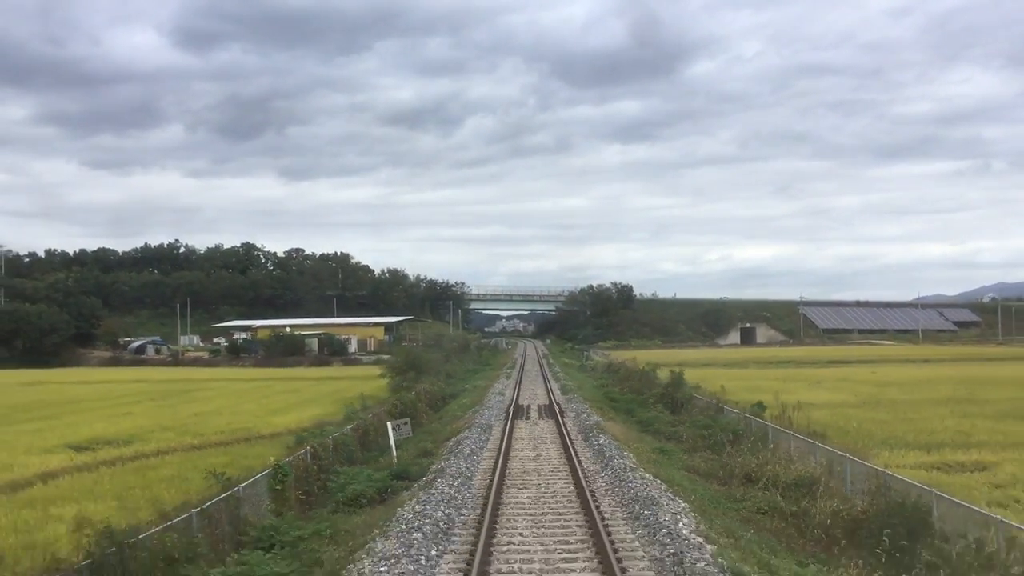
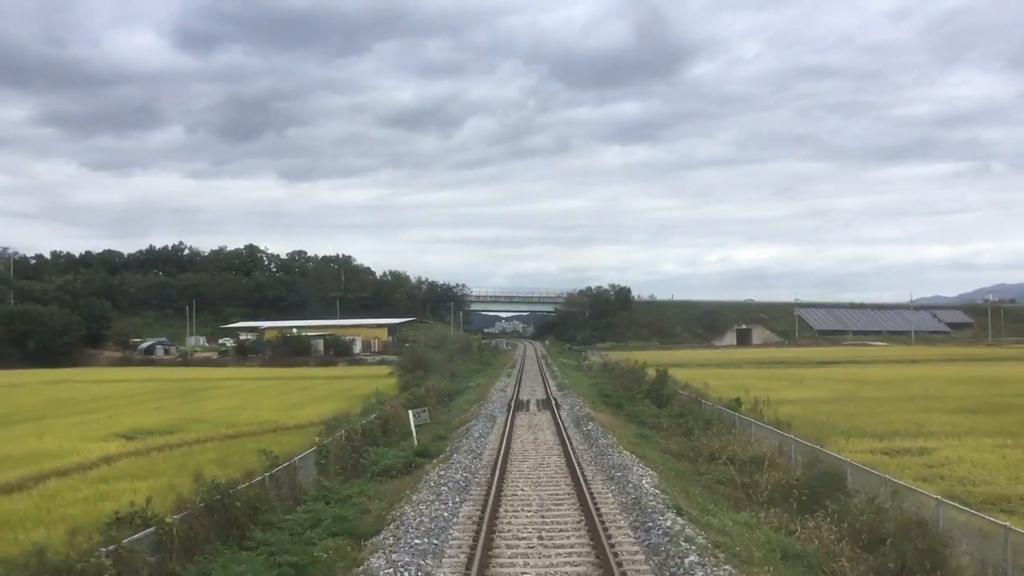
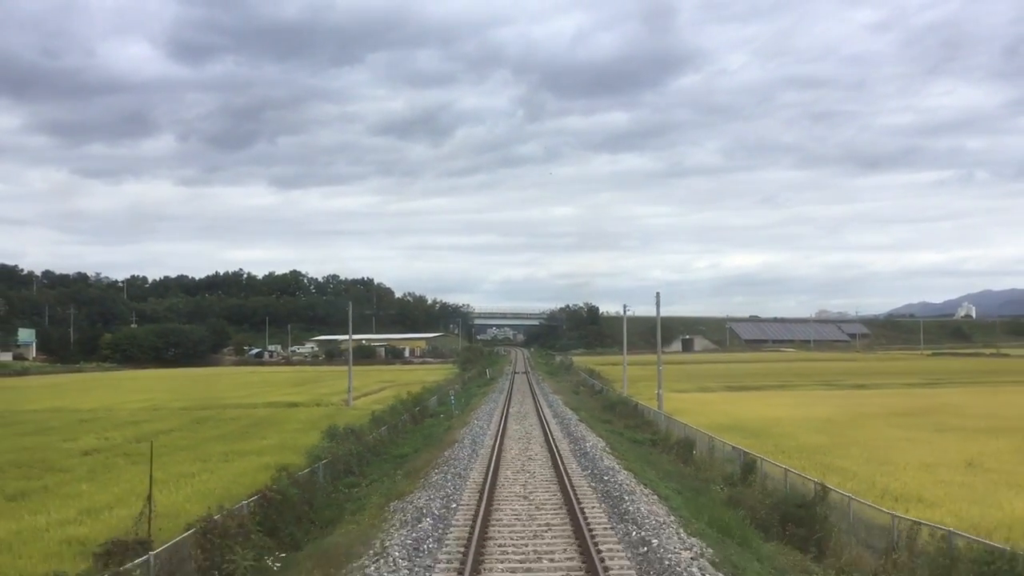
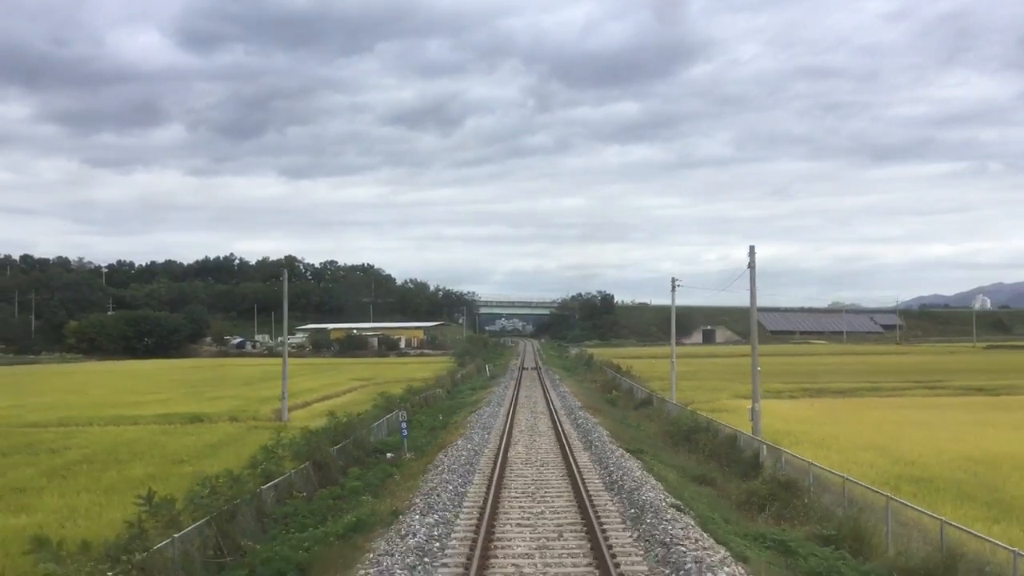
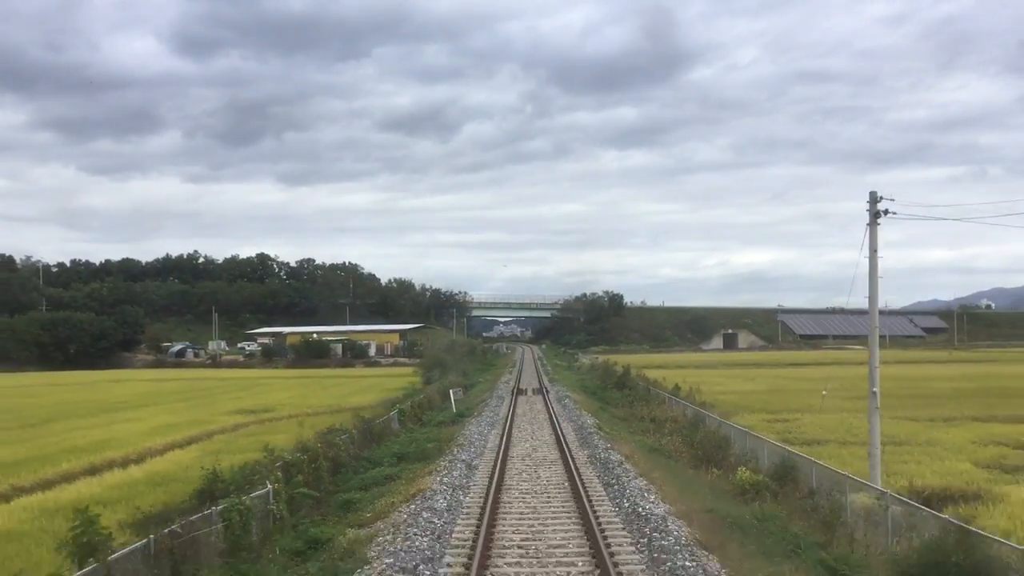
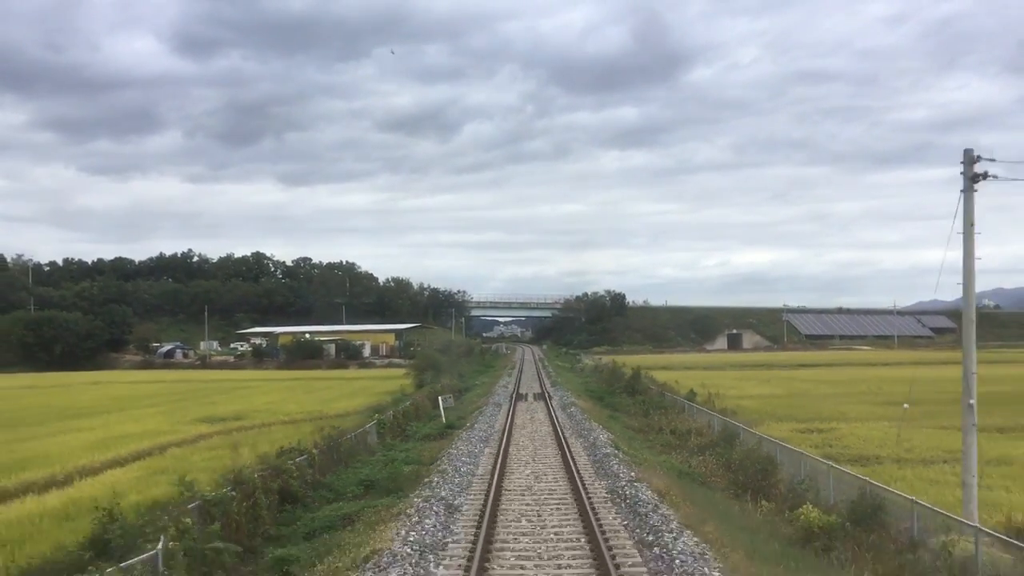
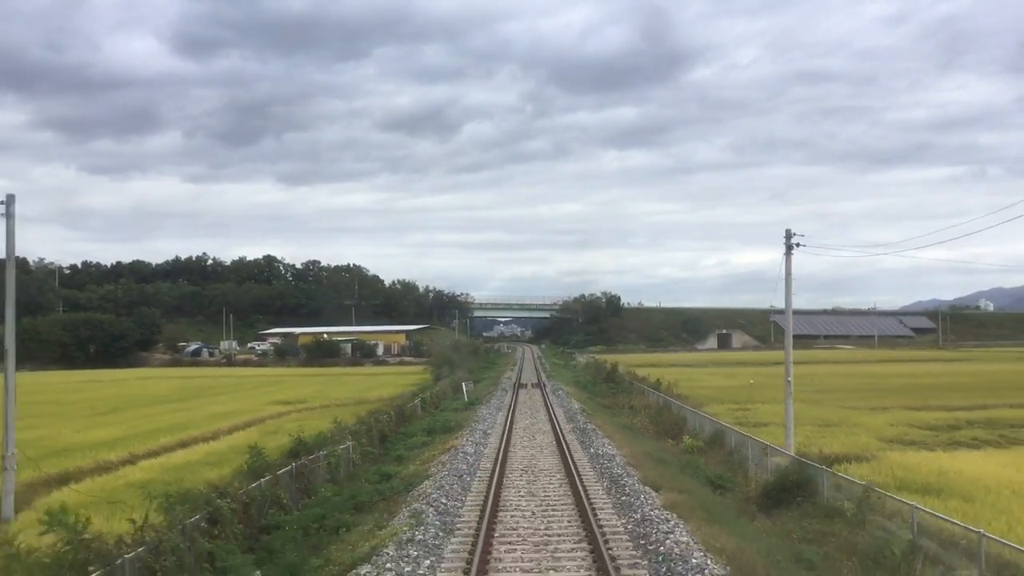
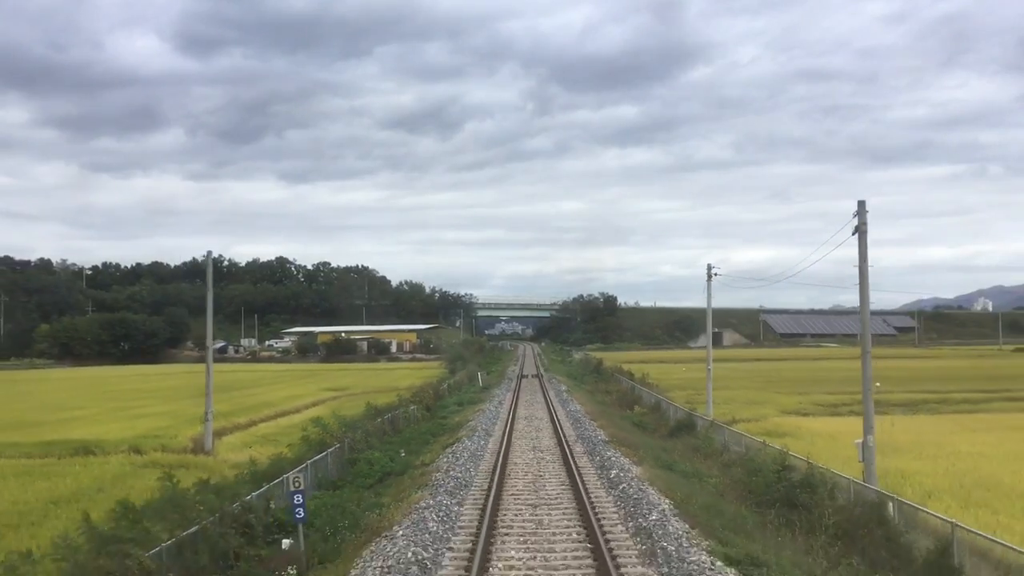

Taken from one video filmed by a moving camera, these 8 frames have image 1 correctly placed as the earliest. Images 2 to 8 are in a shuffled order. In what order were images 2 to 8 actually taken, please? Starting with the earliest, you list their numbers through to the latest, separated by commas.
2, 6, 5, 7, 8, 4, 3
